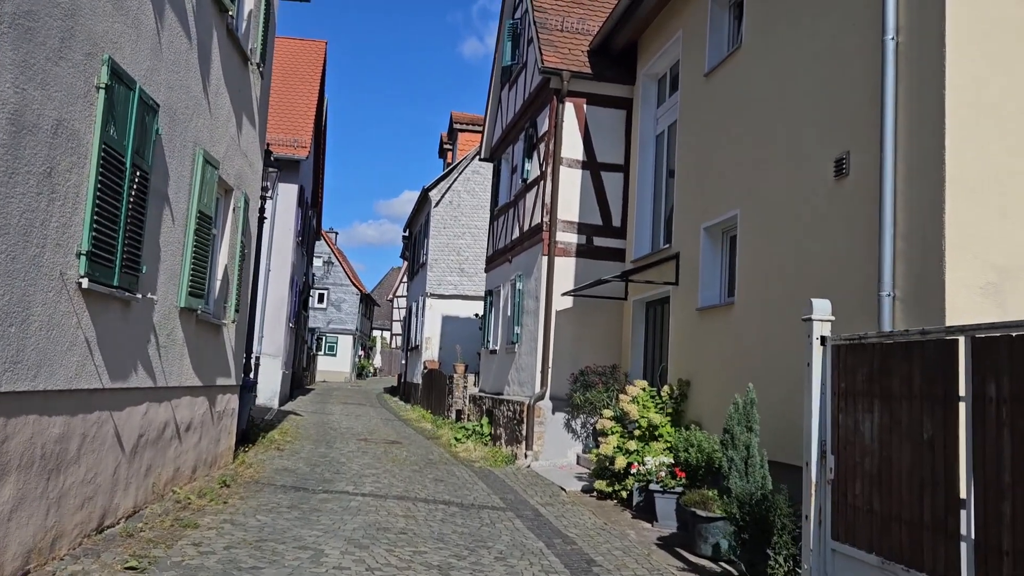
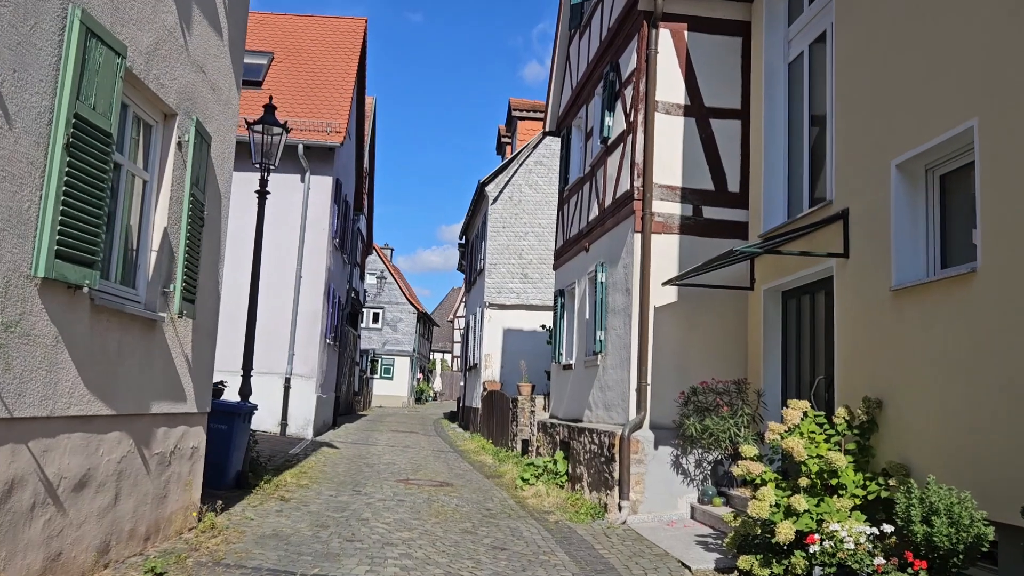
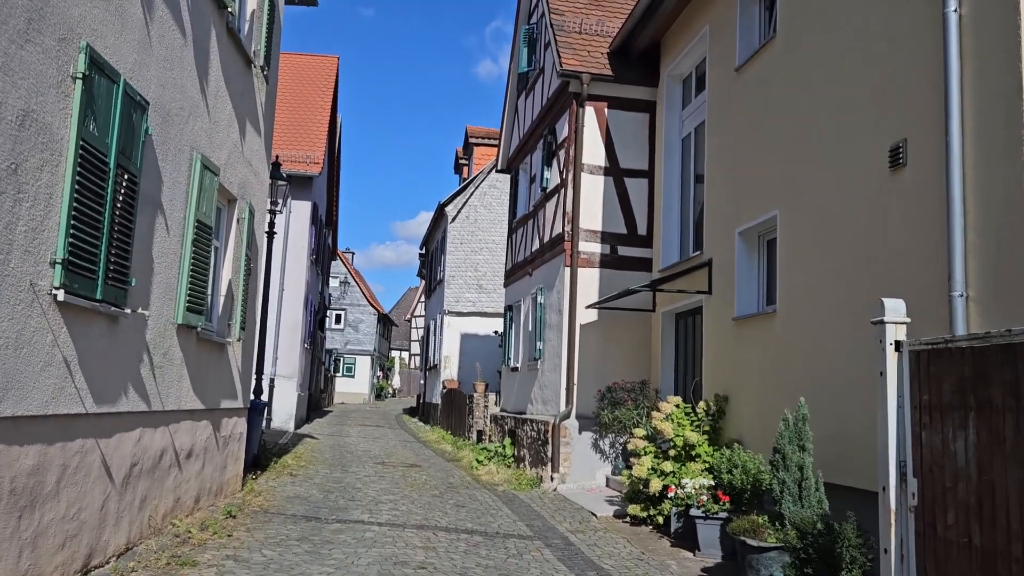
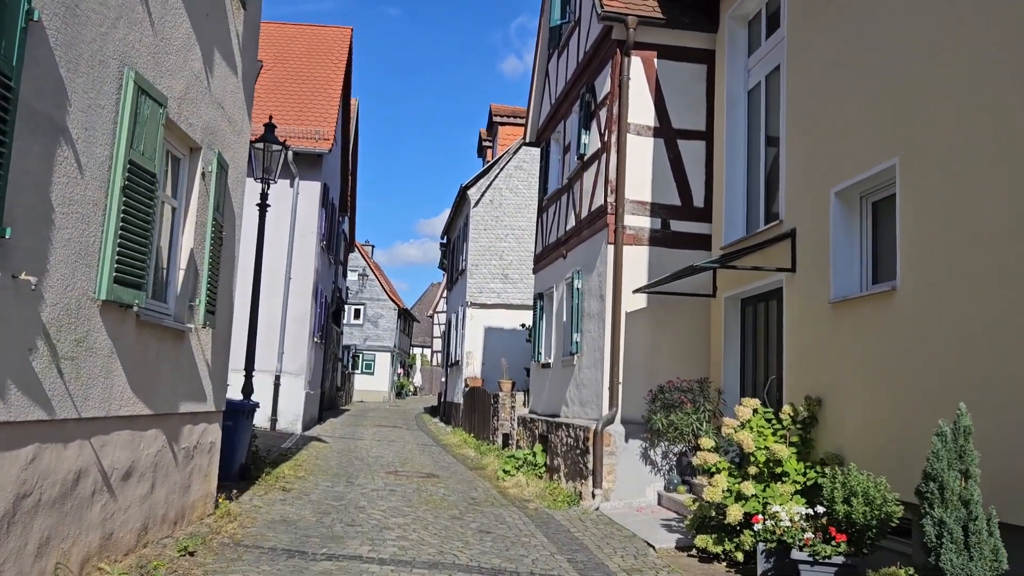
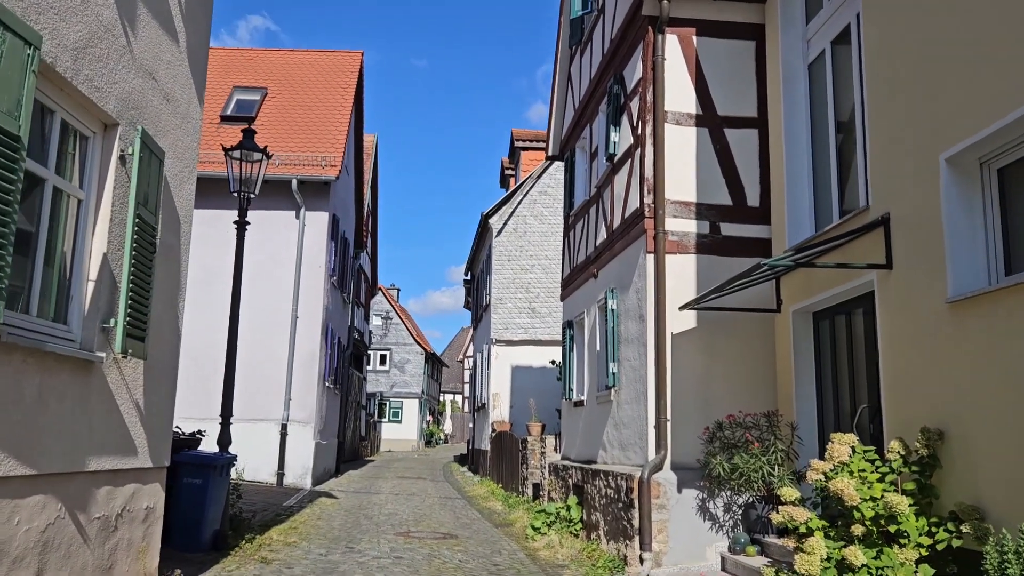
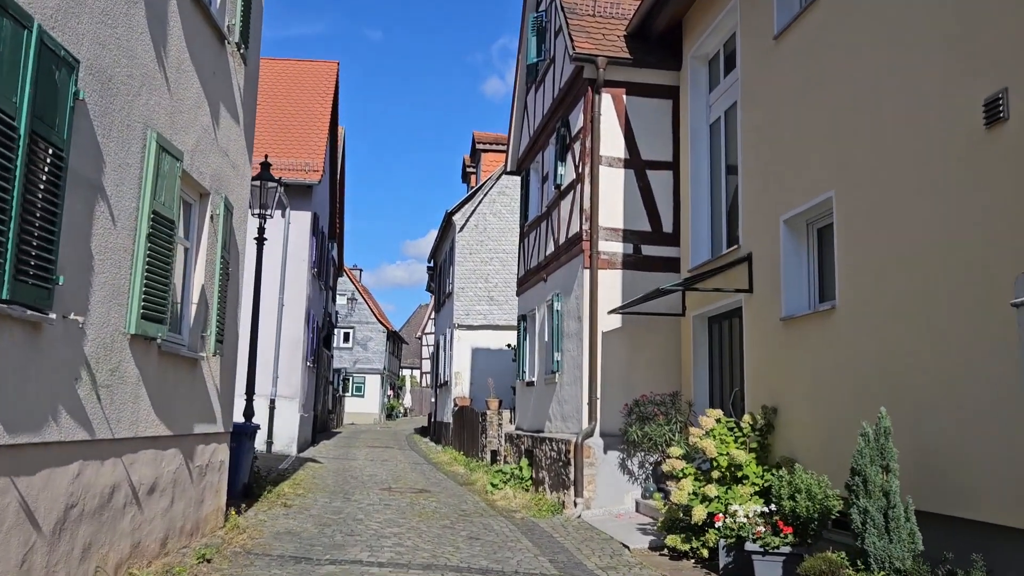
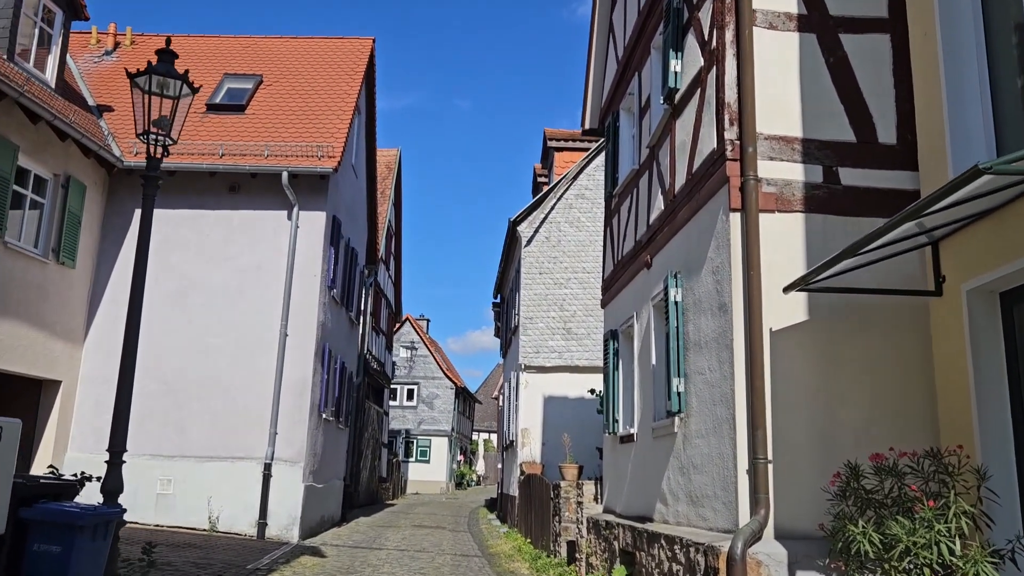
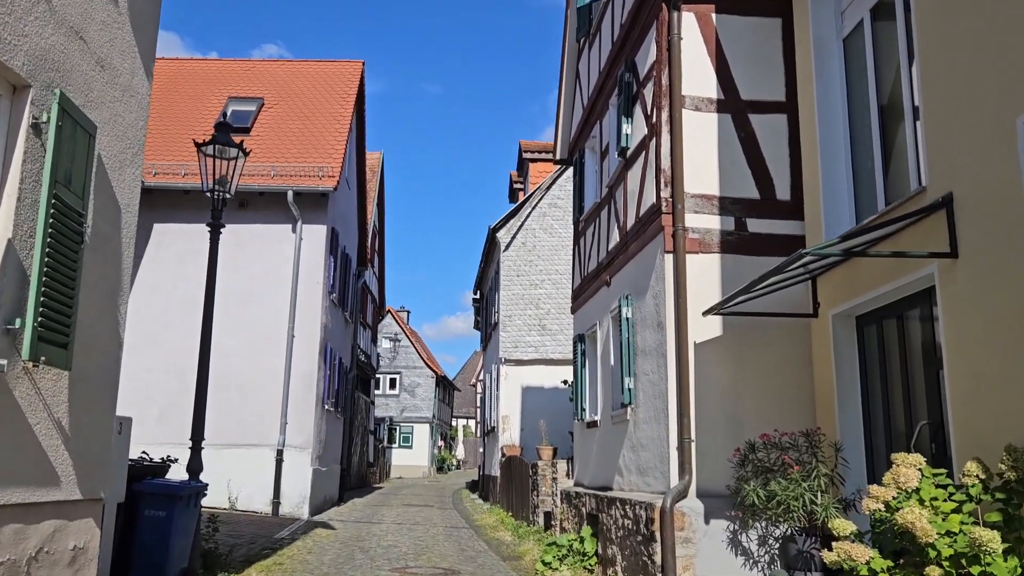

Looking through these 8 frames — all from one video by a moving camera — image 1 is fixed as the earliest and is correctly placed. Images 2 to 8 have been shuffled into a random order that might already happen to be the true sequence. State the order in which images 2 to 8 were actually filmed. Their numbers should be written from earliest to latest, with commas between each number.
3, 6, 4, 2, 5, 8, 7
